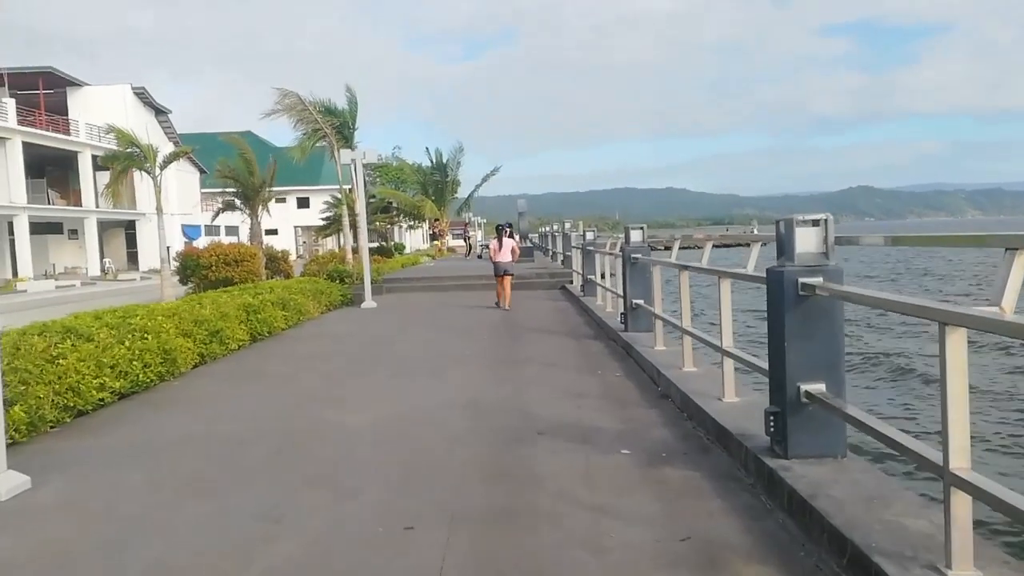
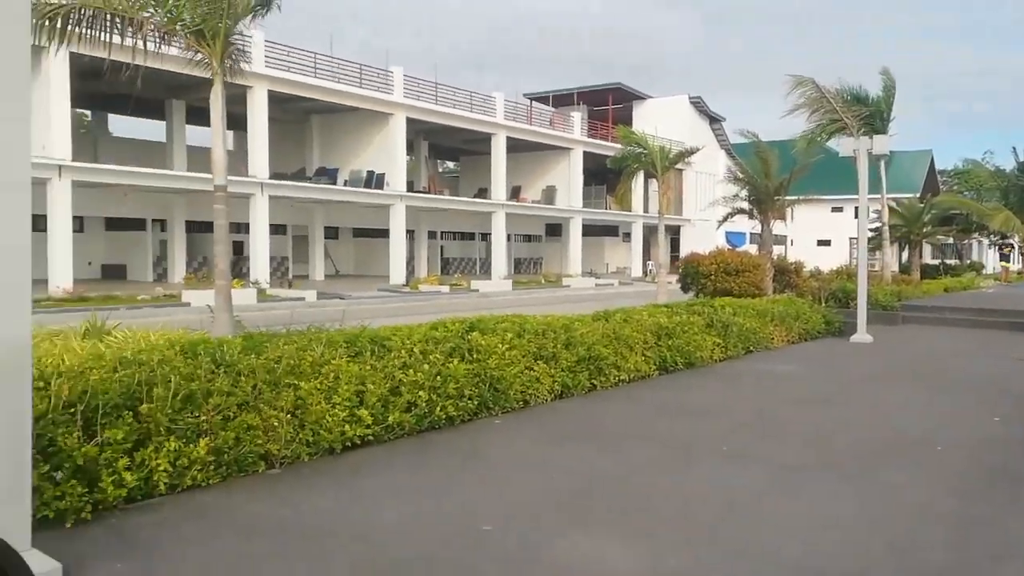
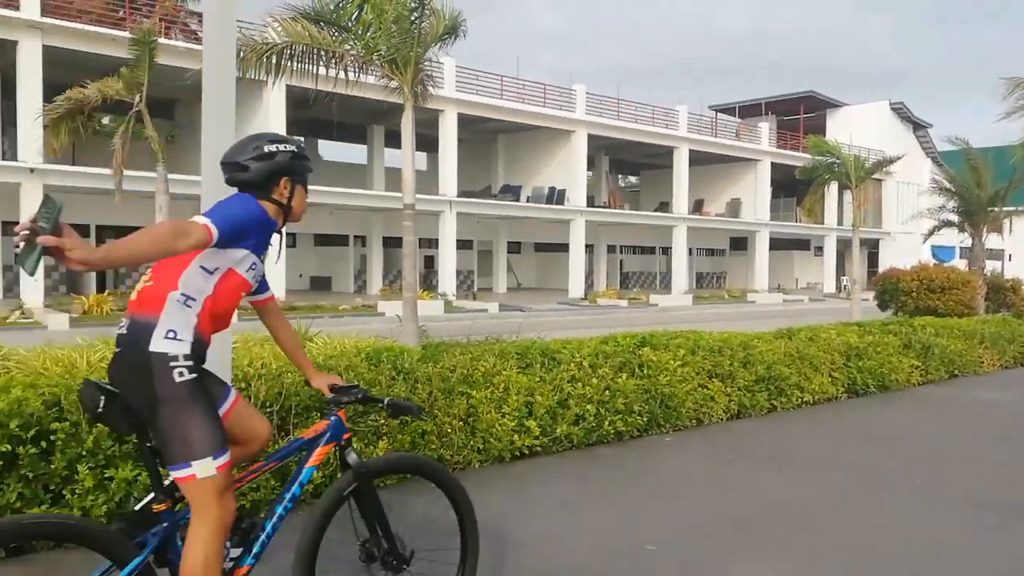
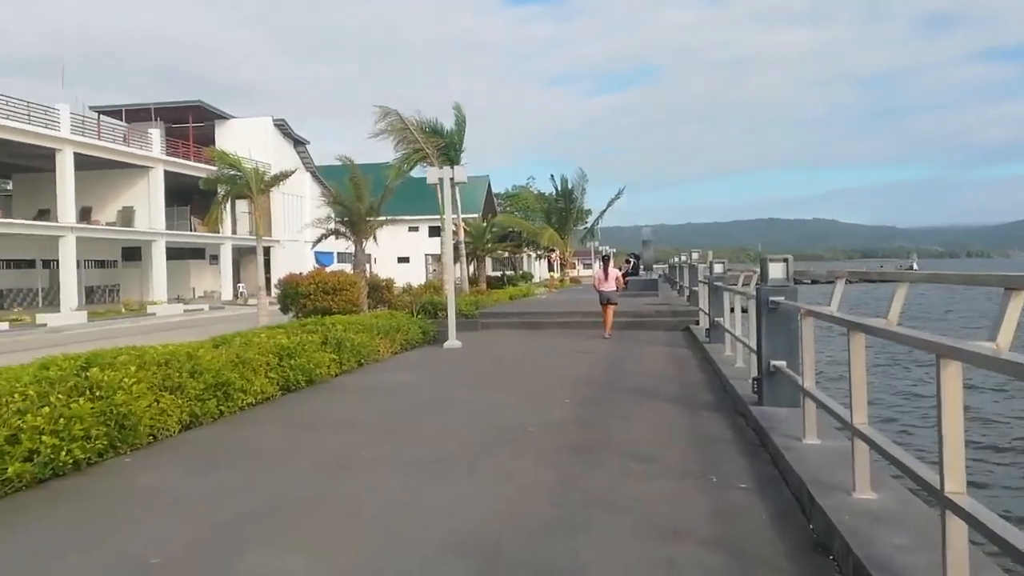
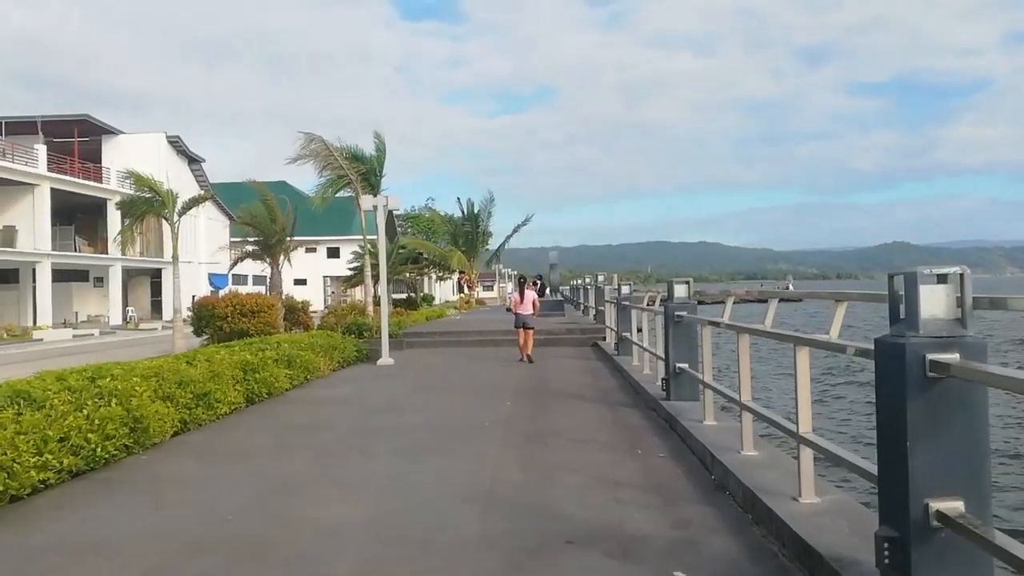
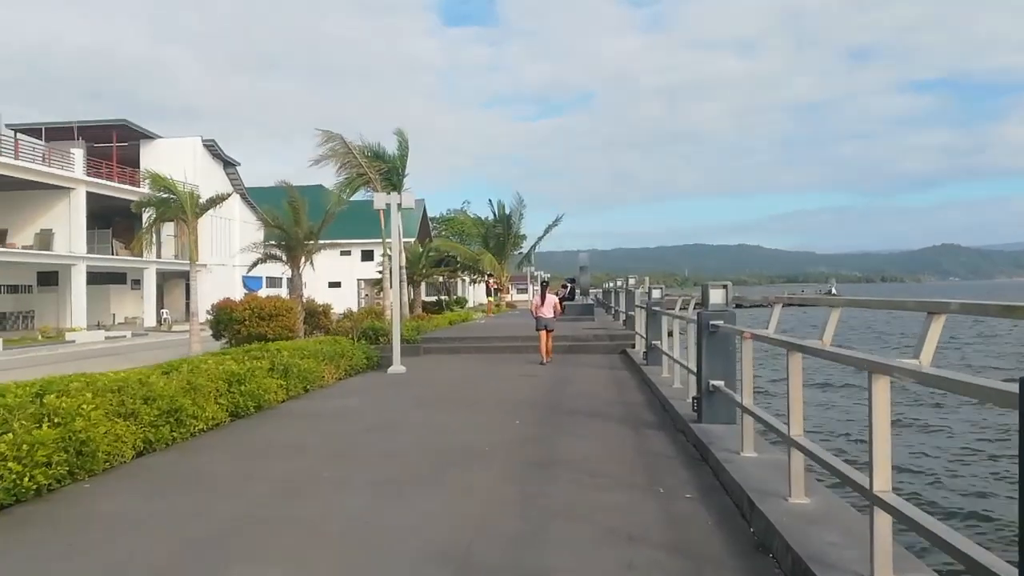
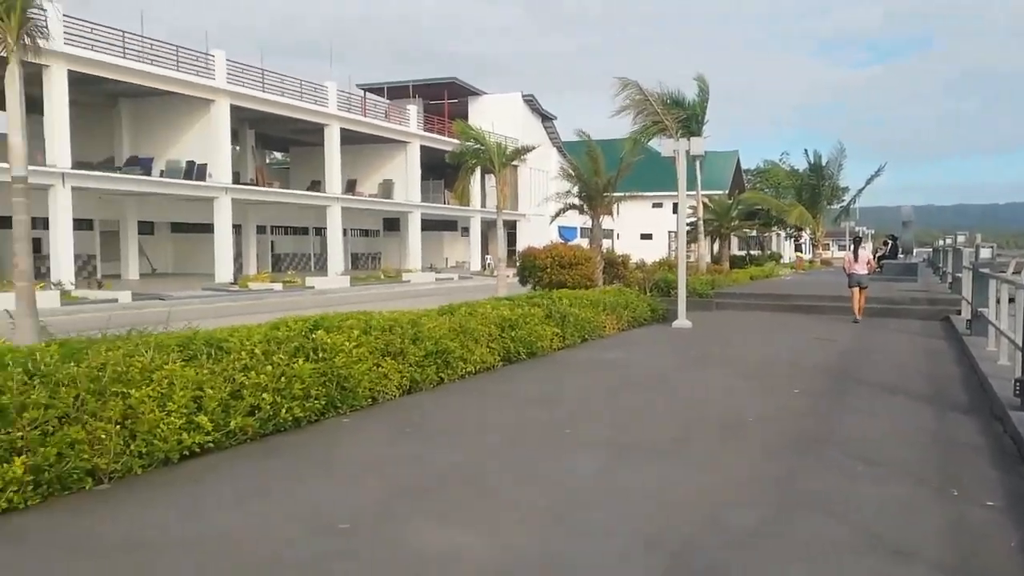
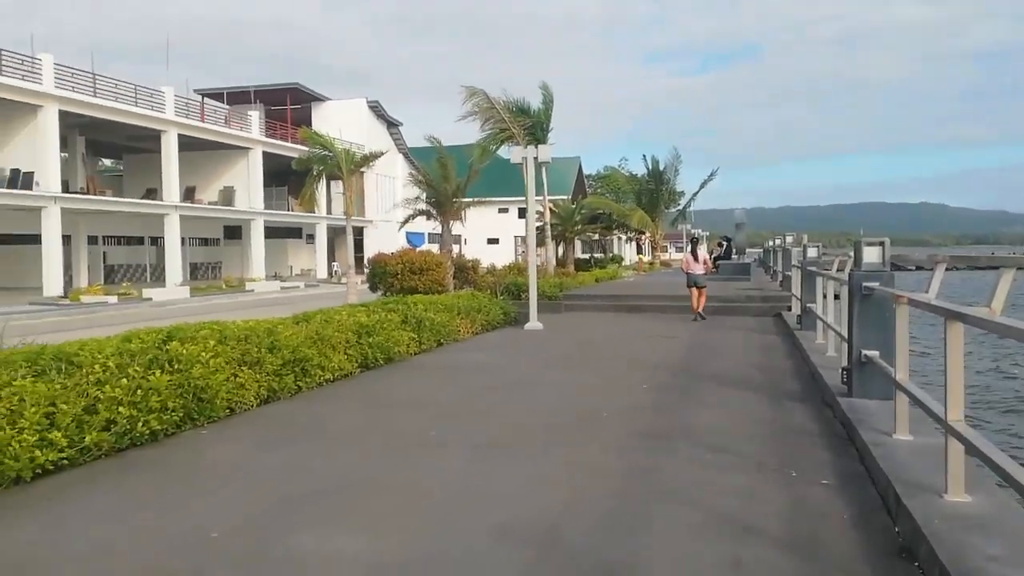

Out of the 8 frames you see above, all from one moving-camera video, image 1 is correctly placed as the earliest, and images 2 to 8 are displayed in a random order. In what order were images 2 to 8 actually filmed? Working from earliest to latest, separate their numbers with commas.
5, 6, 4, 8, 7, 2, 3
